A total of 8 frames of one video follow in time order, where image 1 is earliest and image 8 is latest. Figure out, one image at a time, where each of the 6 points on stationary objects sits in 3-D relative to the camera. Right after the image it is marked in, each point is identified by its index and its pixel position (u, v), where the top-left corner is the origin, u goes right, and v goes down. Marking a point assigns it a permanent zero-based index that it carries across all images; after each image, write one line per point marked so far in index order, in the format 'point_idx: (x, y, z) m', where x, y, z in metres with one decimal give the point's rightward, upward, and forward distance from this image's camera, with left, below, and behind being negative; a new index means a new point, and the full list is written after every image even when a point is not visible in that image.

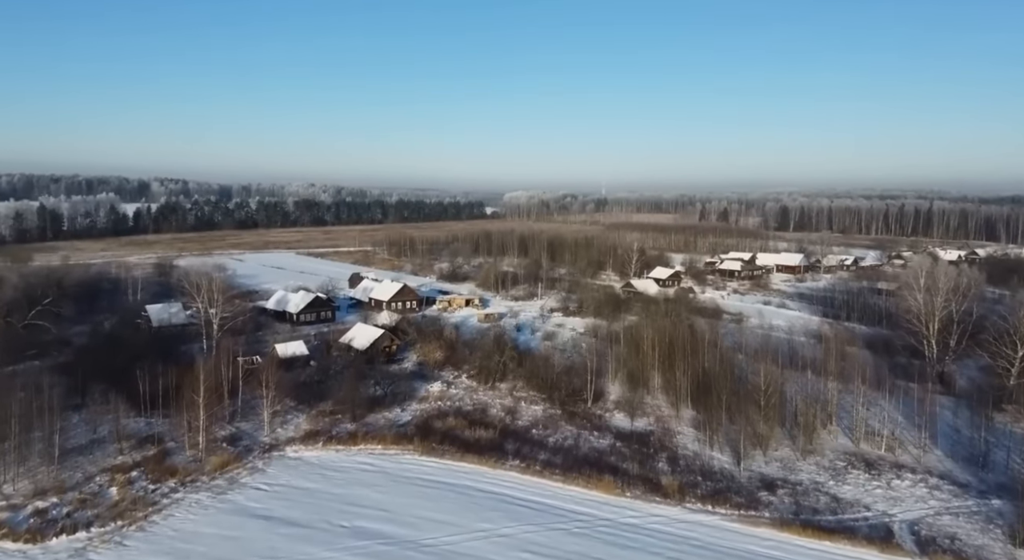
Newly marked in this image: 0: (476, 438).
0: (-0.9, -3.7, +15.6) m
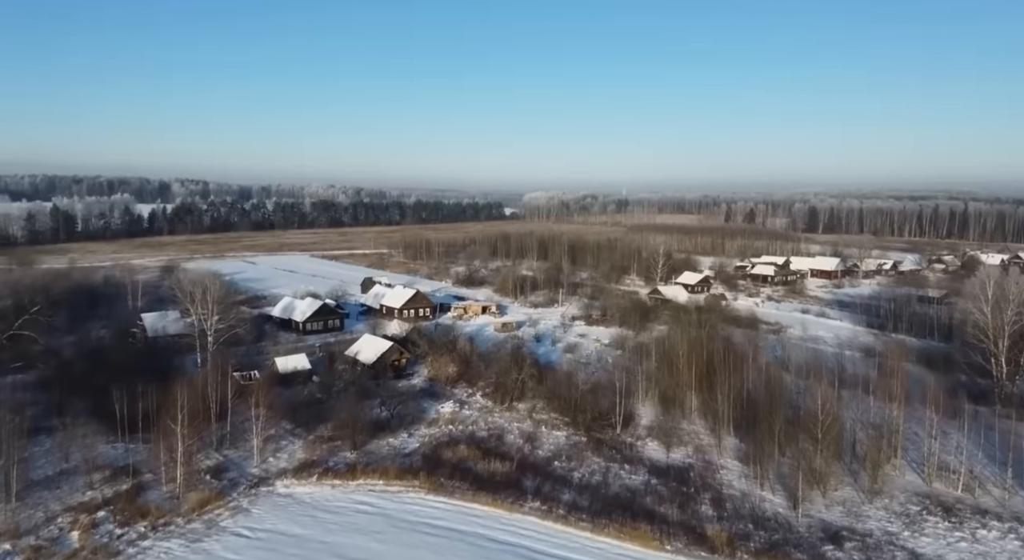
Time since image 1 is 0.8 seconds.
0: (-0.4, -4.0, +13.7) m
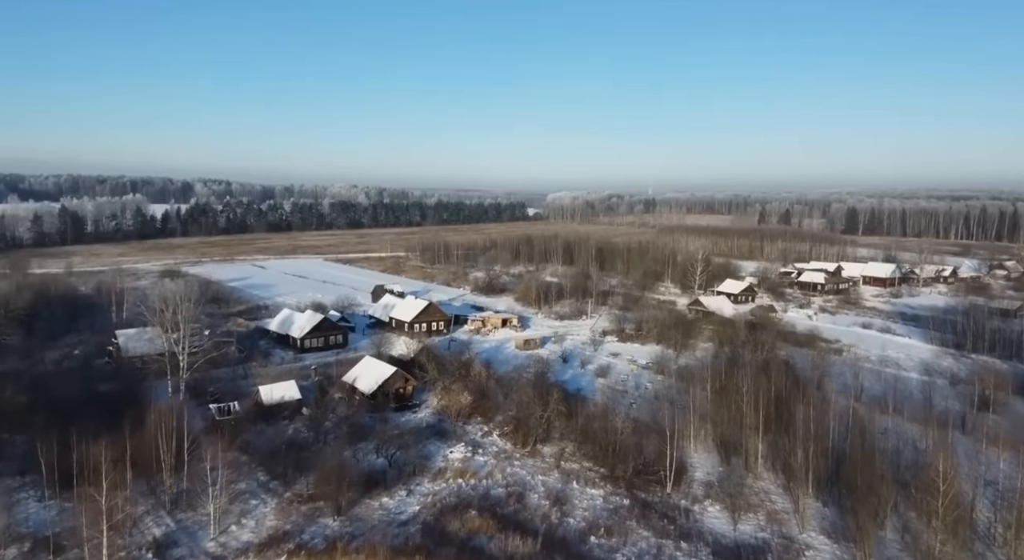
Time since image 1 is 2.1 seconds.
0: (-0.1, -4.4, +10.6) m
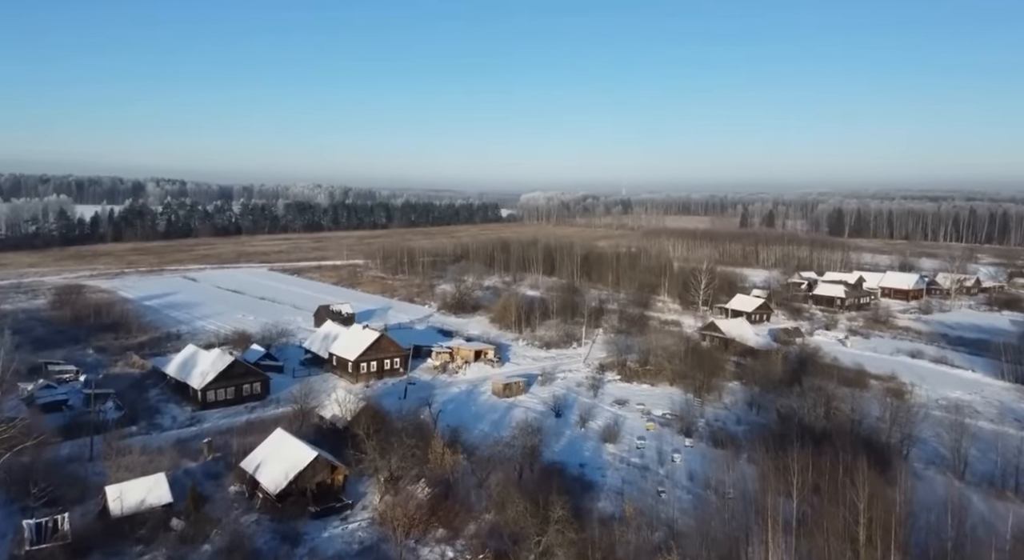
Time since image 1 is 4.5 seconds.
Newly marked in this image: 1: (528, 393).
0: (-0.2, -5.1, +5.2) m
1: (+0.5, -3.2, +18.4) m
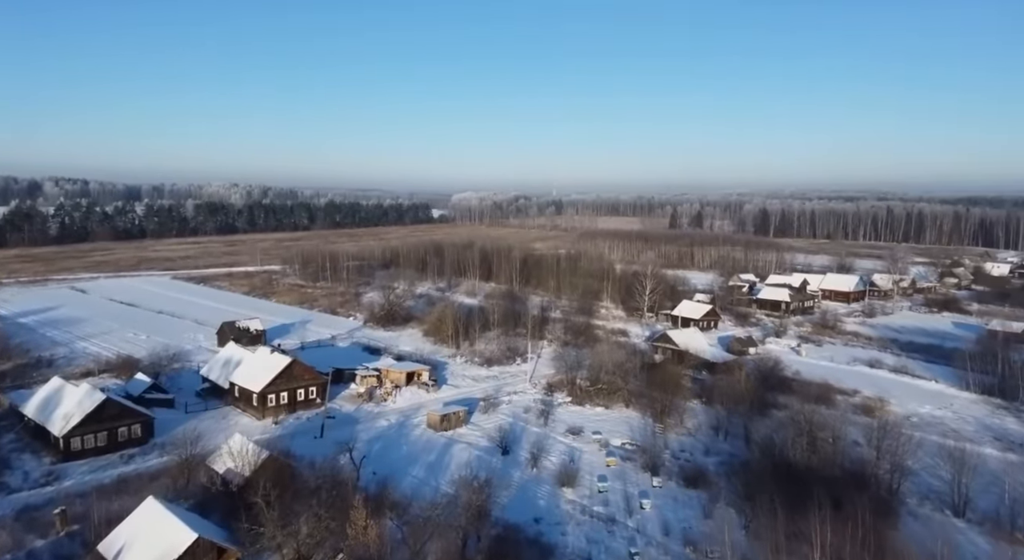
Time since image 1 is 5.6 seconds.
0: (-0.3, -5.4, +2.7) m
1: (-1.1, -3.5, +16.0) m
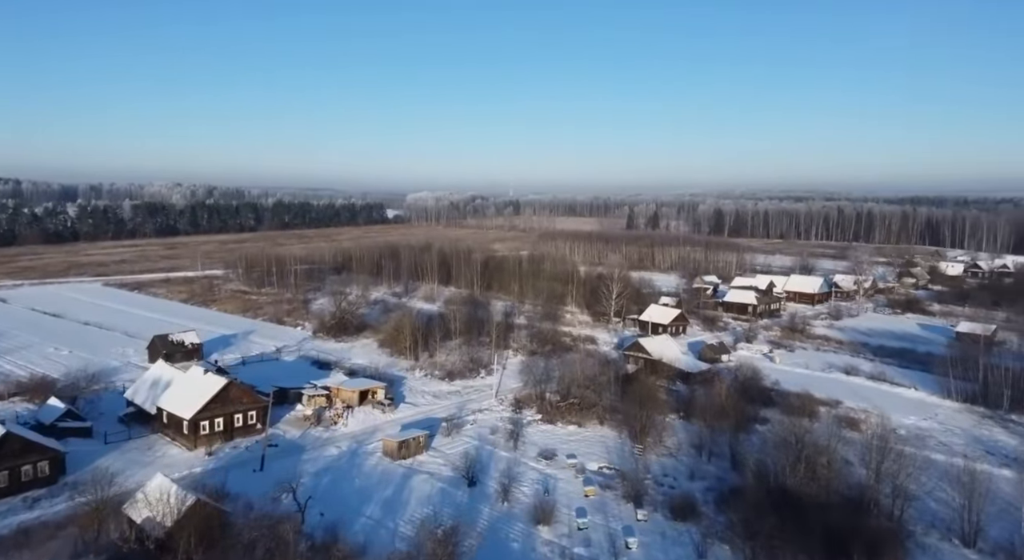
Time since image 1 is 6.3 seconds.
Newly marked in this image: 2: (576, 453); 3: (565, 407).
0: (-0.1, -5.6, +1.2) m
1: (-1.8, -3.7, +14.4) m
2: (+1.4, -3.8, +14.6) m
3: (+1.3, -3.3, +17.0) m
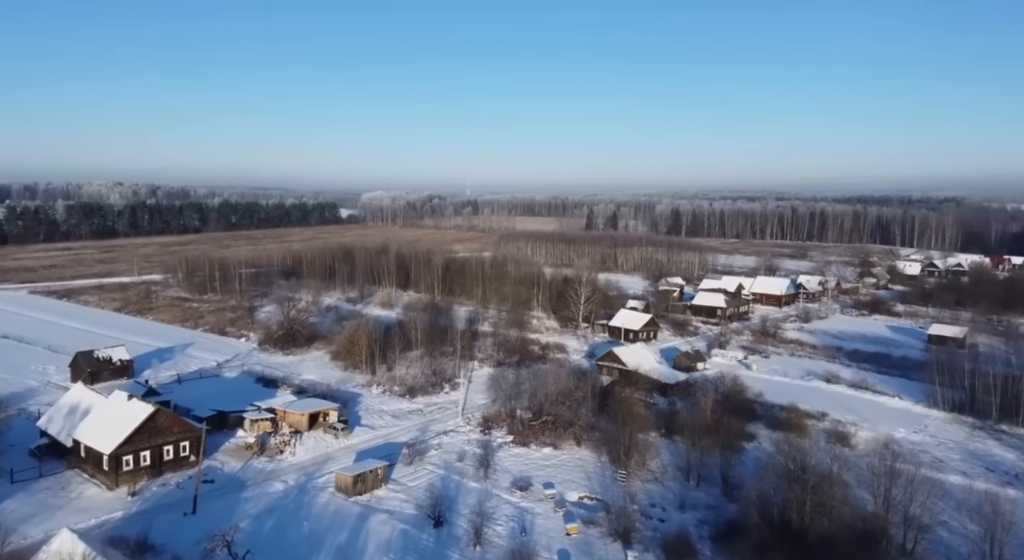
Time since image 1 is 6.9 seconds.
0: (+0.1, -5.9, -0.3) m
1: (-2.4, -3.9, +12.8) m
2: (+0.8, -4.0, +13.2) m
3: (+0.6, -3.5, +15.5) m
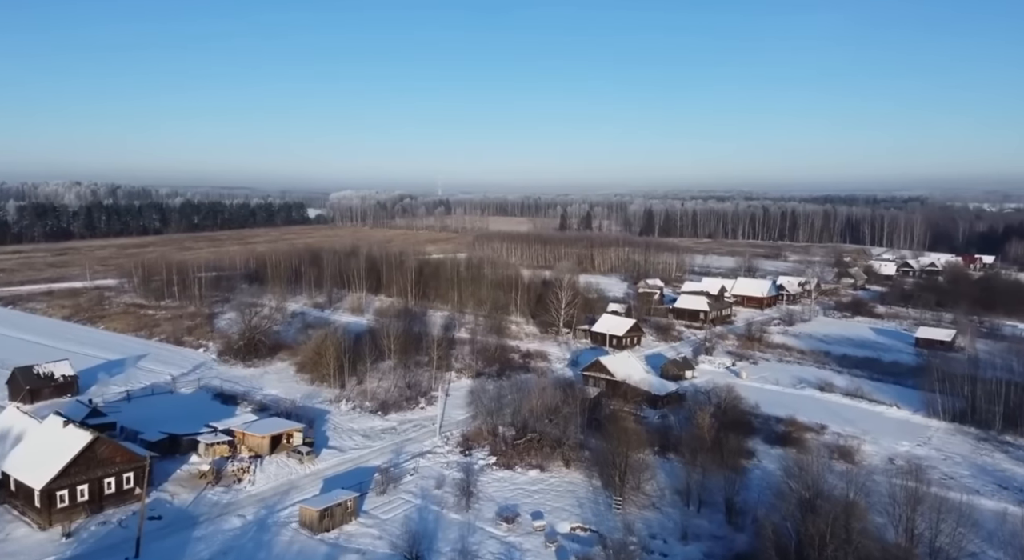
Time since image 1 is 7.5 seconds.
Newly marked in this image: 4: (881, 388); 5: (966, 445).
0: (+0.4, -6.0, -1.4) m
1: (-2.6, -4.1, +11.5) m
2: (+0.5, -4.2, +12.0) m
3: (+0.2, -3.6, +14.4) m
4: (+10.5, -3.1, +18.8) m
5: (+10.3, -3.7, +15.0) m
